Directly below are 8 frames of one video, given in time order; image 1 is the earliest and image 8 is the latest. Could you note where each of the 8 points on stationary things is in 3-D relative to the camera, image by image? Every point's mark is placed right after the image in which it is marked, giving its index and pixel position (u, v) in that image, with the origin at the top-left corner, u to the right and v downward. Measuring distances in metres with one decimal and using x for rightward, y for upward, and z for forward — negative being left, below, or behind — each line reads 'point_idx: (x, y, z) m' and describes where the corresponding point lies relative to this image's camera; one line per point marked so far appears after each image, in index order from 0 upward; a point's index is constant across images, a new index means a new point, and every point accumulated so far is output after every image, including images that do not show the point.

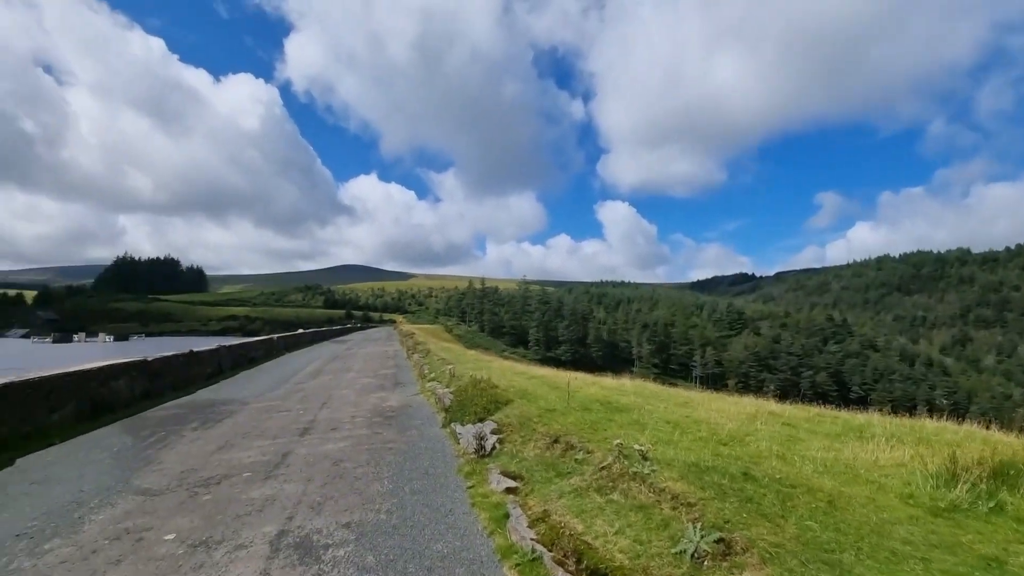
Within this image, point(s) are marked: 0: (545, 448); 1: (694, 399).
0: (+0.4, -2.2, +6.6) m
1: (+3.9, -2.4, +10.5) m
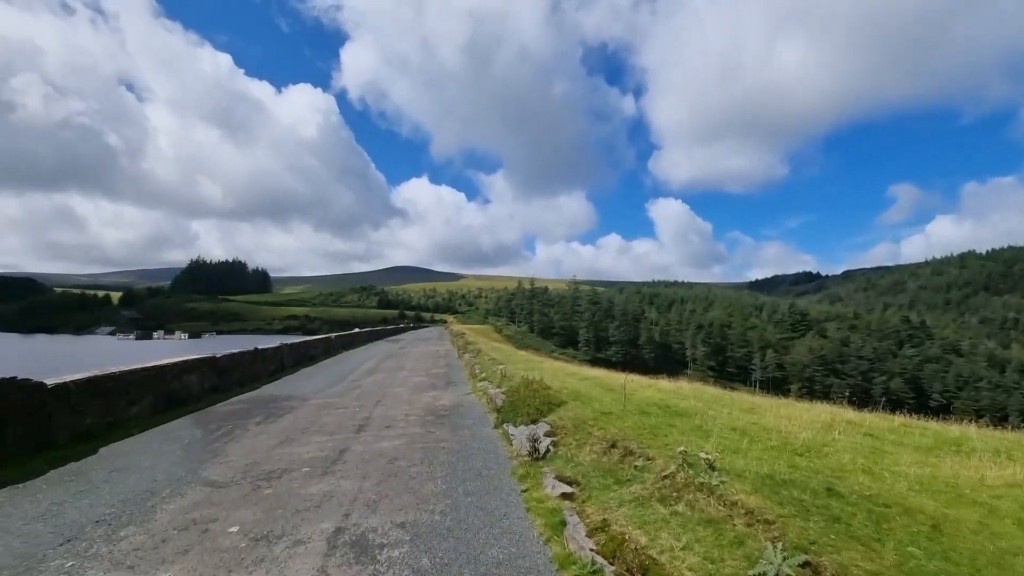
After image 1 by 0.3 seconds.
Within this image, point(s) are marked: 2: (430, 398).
0: (+1.2, -2.1, +6.3) m
1: (+5.0, -2.4, +9.9) m
2: (-2.3, -3.1, +13.8) m
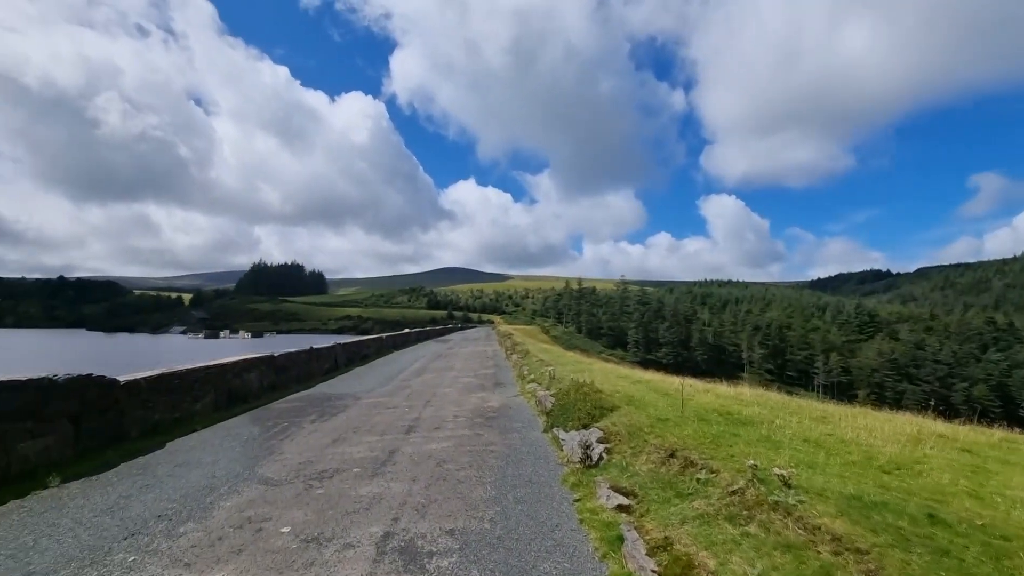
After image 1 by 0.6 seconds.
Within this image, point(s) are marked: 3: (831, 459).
0: (+1.8, -2.1, +5.9) m
1: (+6.0, -2.3, +9.1) m
2: (-1.0, -3.1, +13.7) m
3: (+3.6, -1.9, +5.5) m
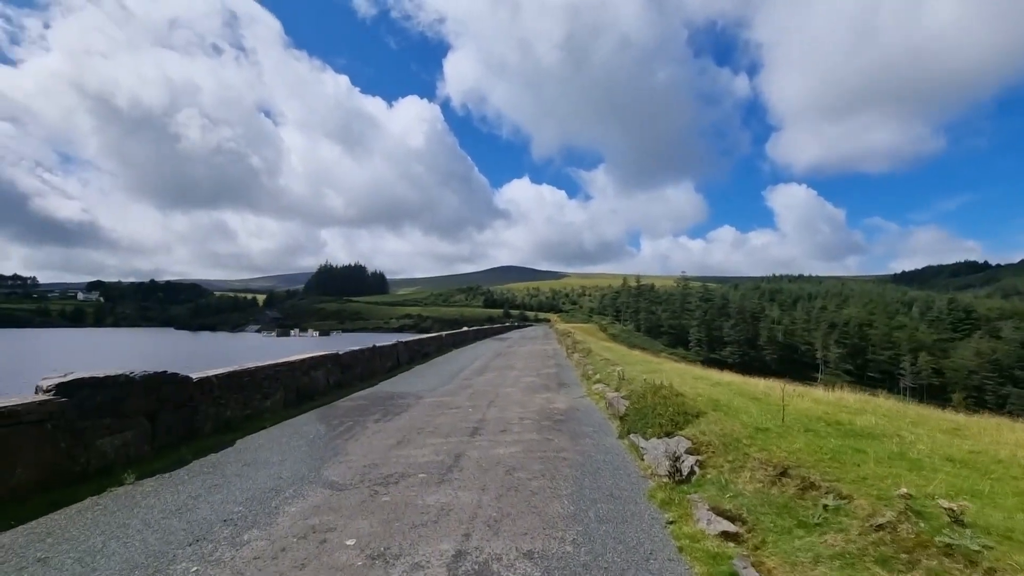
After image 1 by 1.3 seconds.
0: (+2.7, -2.0, +5.0) m
1: (+7.2, -2.2, +7.7) m
2: (+0.8, -3.0, +13.1) m
3: (+4.4, -1.8, +4.4) m
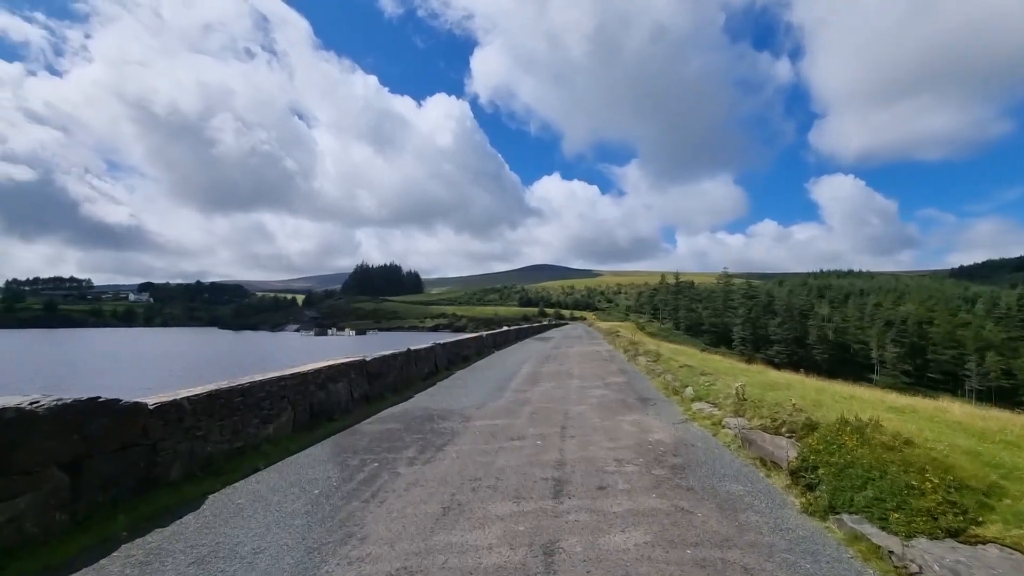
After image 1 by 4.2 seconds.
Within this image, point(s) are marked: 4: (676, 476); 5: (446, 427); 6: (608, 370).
0: (+3.7, -1.8, +1.5) m
1: (+8.4, -1.9, +3.9) m
2: (+2.4, -2.8, +9.7) m
3: (+5.4, -1.5, +0.8) m
4: (+2.3, -2.6, +6.7) m
5: (-1.3, -2.8, +9.8) m
6: (+3.7, -3.2, +18.9) m
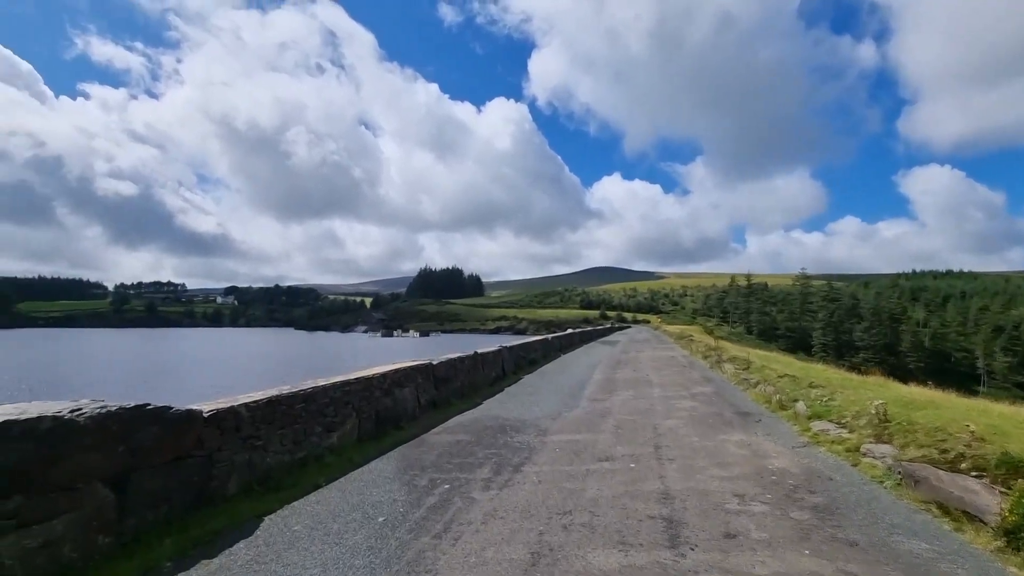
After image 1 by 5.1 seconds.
0: (+4.1, -1.7, -0.1) m
1: (+9.1, -1.8, +1.7) m
2: (+3.9, -2.7, +8.2) m
3: (+5.8, -1.4, -1.0) m
4: (+3.3, -2.5, +5.2) m
5: (+0.2, -2.8, +8.7) m
6: (+6.3, -3.2, +17.1) m
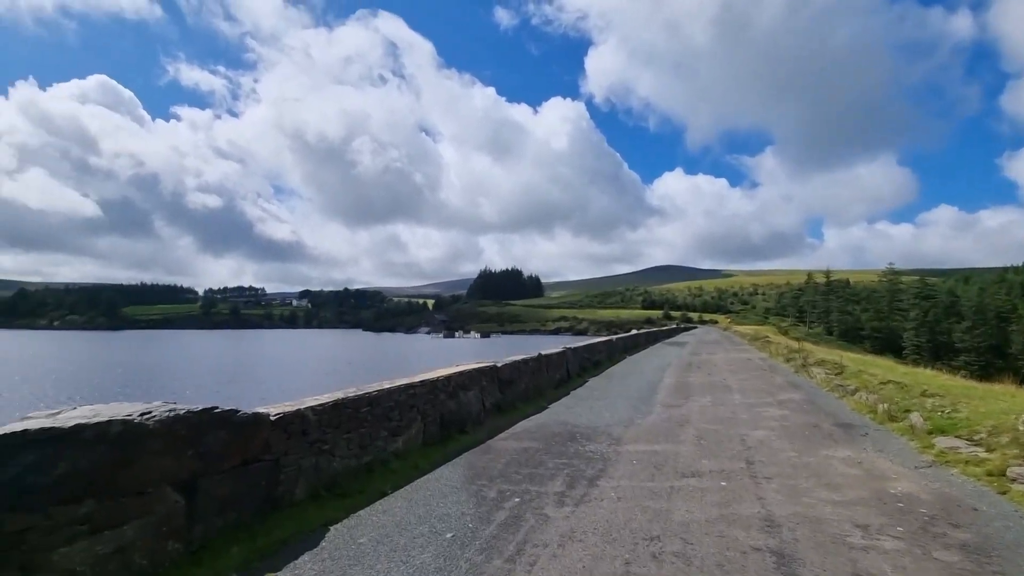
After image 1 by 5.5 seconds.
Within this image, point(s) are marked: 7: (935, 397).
0: (+4.2, -1.6, -1.1) m
1: (+9.3, -1.6, +0.1) m
2: (+5.0, -2.6, +7.1) m
3: (+5.7, -1.3, -2.2) m
4: (+4.1, -2.4, +4.3) m
5: (+1.4, -2.7, +8.1) m
6: (+8.5, -3.1, +15.7) m
7: (+9.2, -2.3, +10.6) m
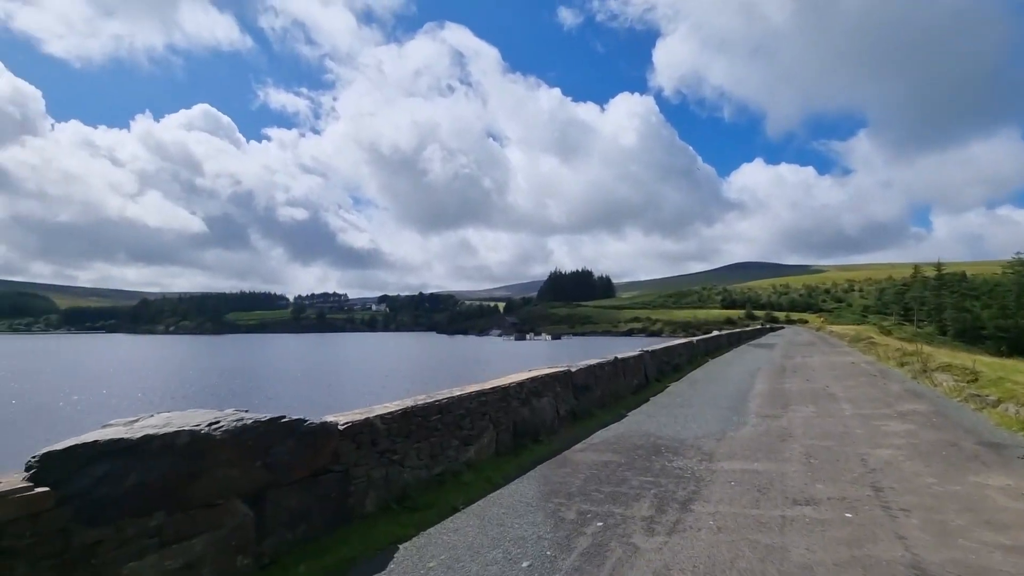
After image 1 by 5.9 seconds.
0: (+4.1, -1.5, -2.3) m
1: (+9.3, -1.4, -1.8) m
2: (+6.0, -2.5, +5.8) m
3: (+5.4, -1.2, -3.6) m
4: (+4.7, -2.3, +3.1) m
5: (+2.5, -2.7, +7.3) m
6: (+10.7, -2.9, +13.8) m
7: (+10.6, -2.1, +8.6) m
